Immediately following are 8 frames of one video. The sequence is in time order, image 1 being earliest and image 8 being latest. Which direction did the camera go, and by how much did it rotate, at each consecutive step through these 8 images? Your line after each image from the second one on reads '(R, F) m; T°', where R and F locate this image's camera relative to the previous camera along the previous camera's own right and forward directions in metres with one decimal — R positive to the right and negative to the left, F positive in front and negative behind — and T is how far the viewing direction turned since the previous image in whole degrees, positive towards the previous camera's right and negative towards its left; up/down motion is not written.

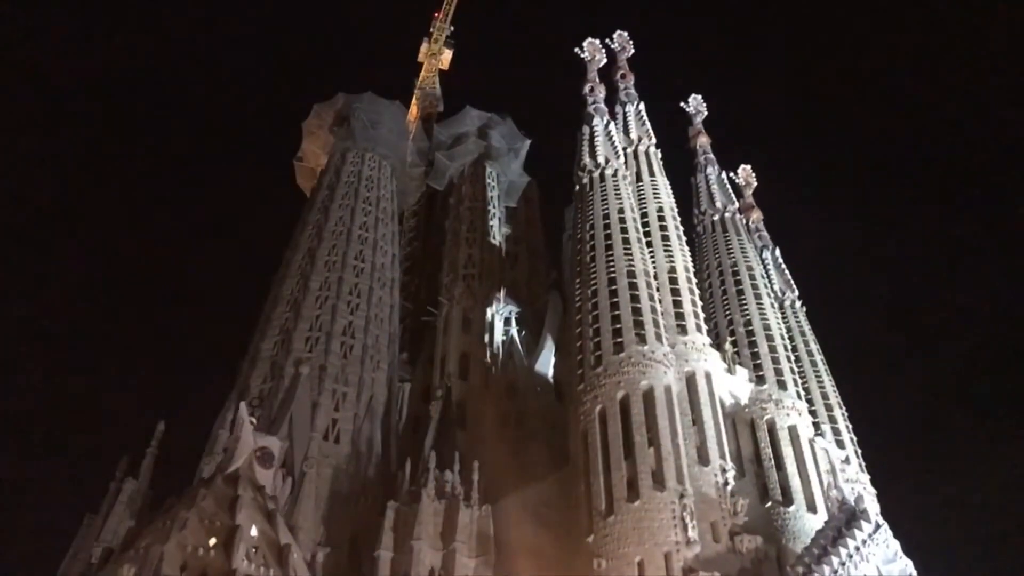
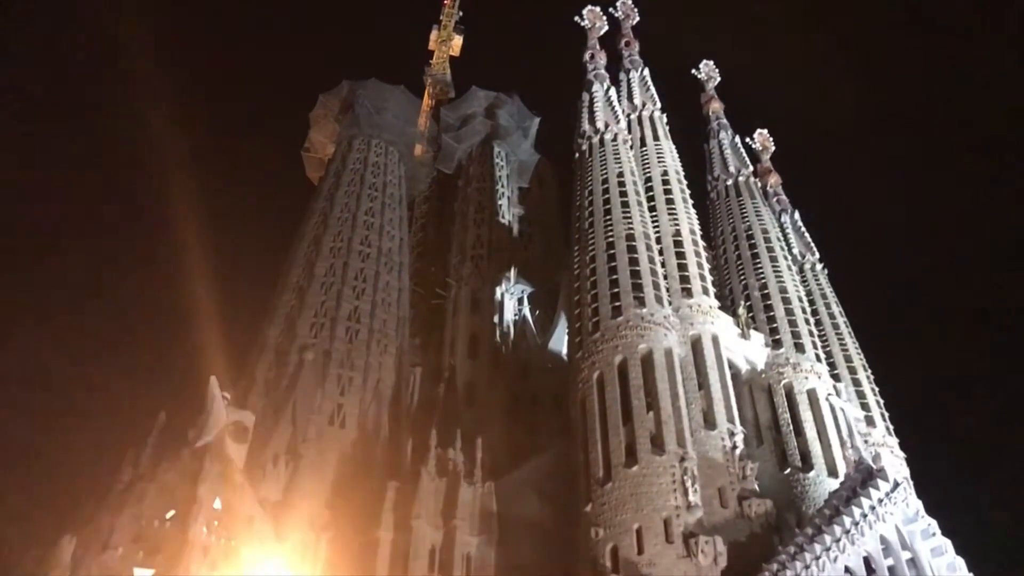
(+1.6, +0.9) m; -3°
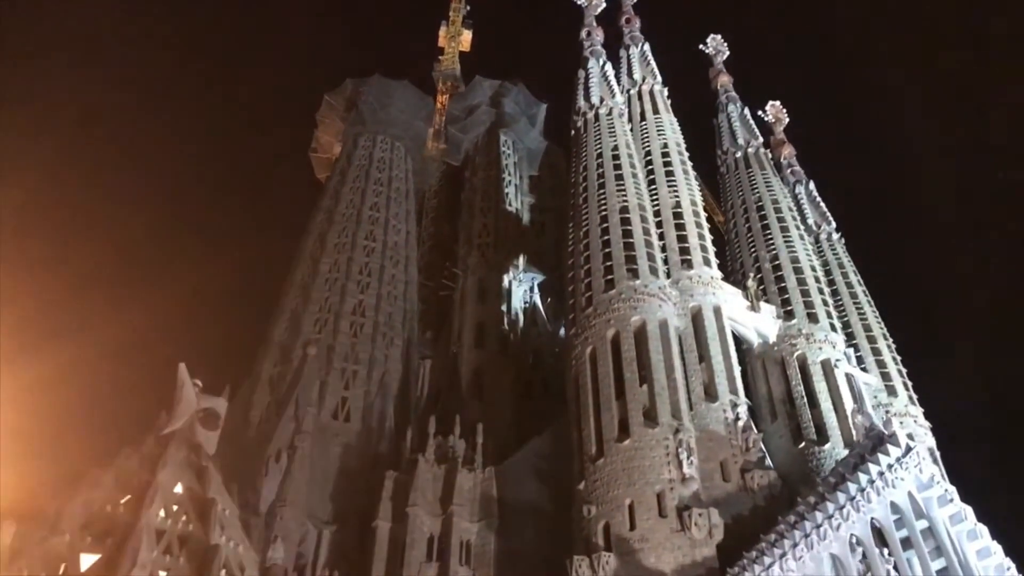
(+1.6, +0.8) m; -3°
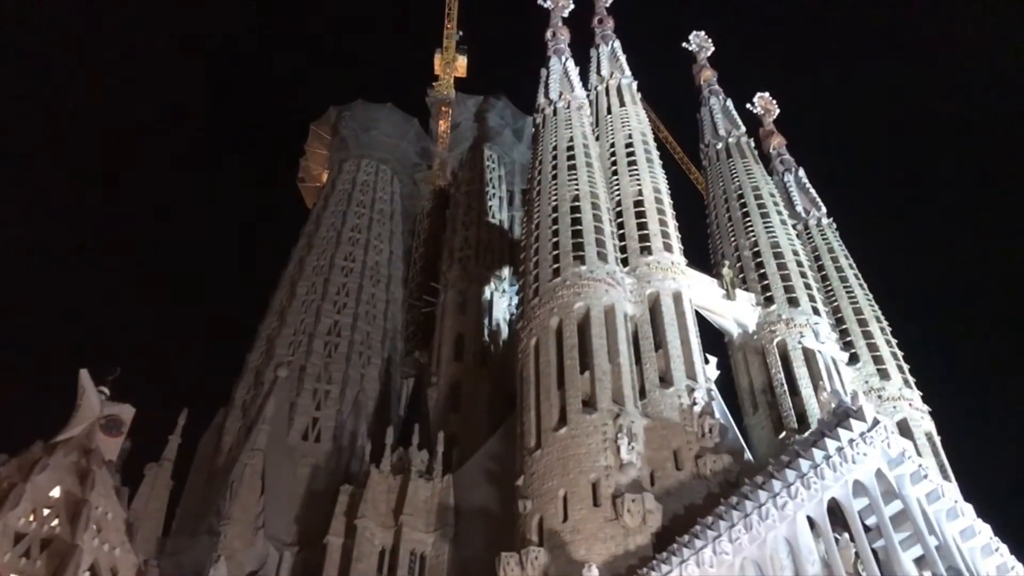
(+3.1, +1.3) m; -4°
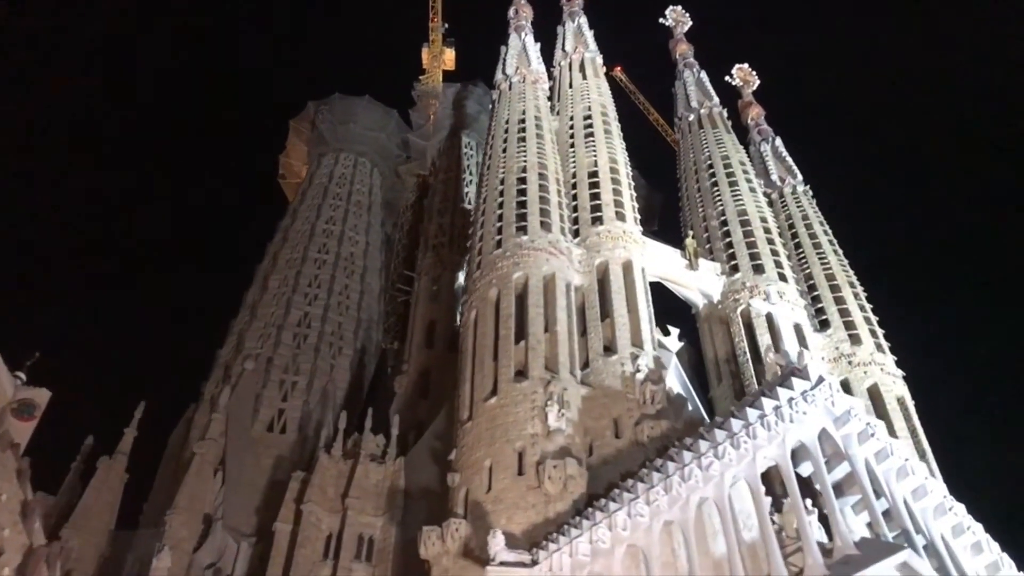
(+2.4, +0.7) m; -2°
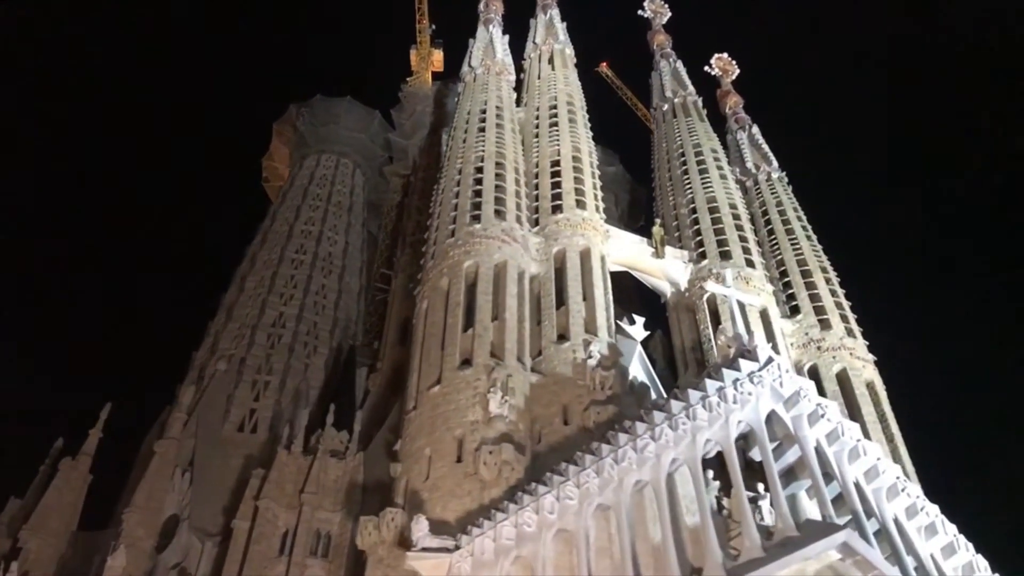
(+1.6, +0.3) m; -1°
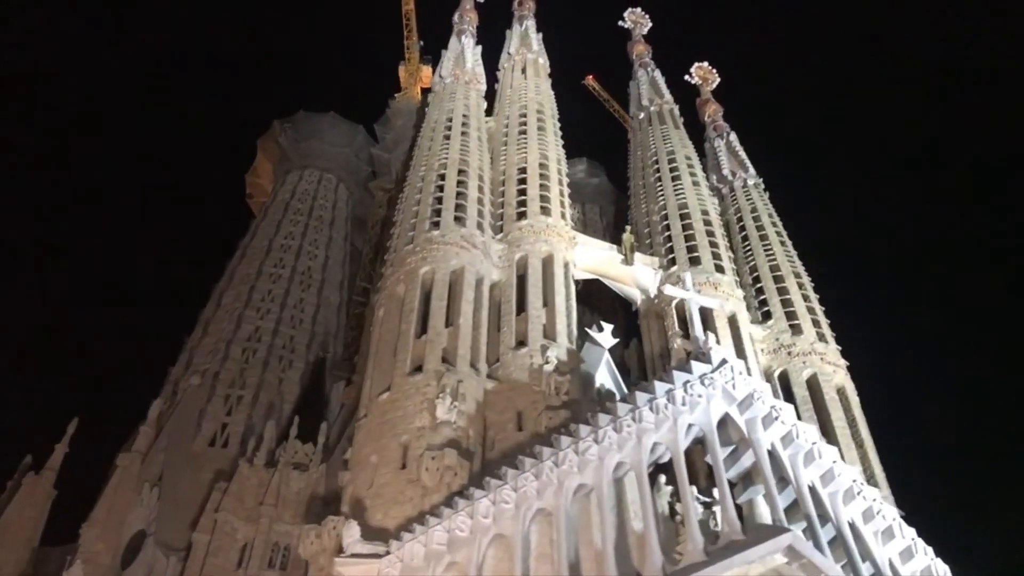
(+1.3, +0.3) m; -1°
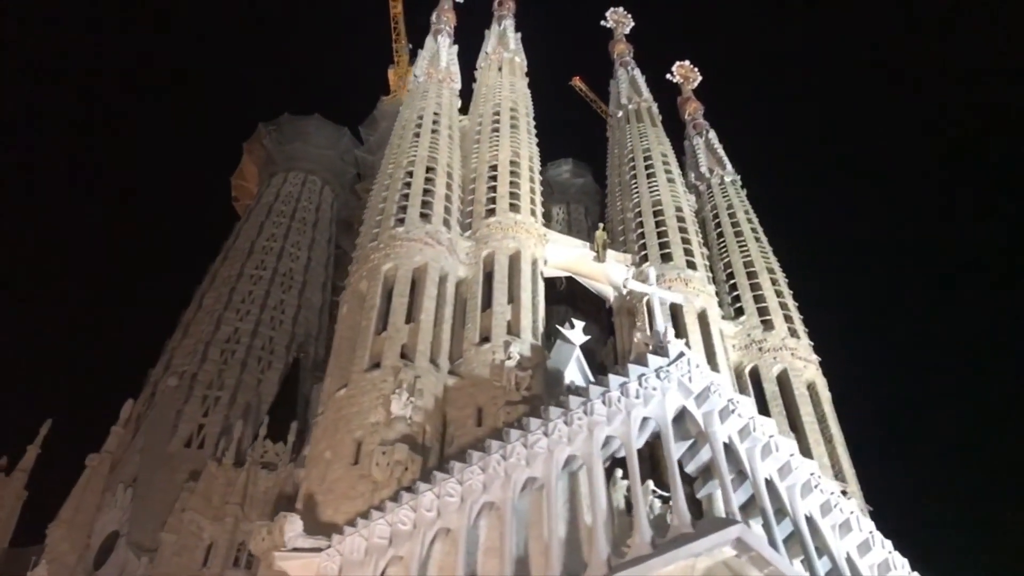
(+1.0, +0.1) m; 0°
